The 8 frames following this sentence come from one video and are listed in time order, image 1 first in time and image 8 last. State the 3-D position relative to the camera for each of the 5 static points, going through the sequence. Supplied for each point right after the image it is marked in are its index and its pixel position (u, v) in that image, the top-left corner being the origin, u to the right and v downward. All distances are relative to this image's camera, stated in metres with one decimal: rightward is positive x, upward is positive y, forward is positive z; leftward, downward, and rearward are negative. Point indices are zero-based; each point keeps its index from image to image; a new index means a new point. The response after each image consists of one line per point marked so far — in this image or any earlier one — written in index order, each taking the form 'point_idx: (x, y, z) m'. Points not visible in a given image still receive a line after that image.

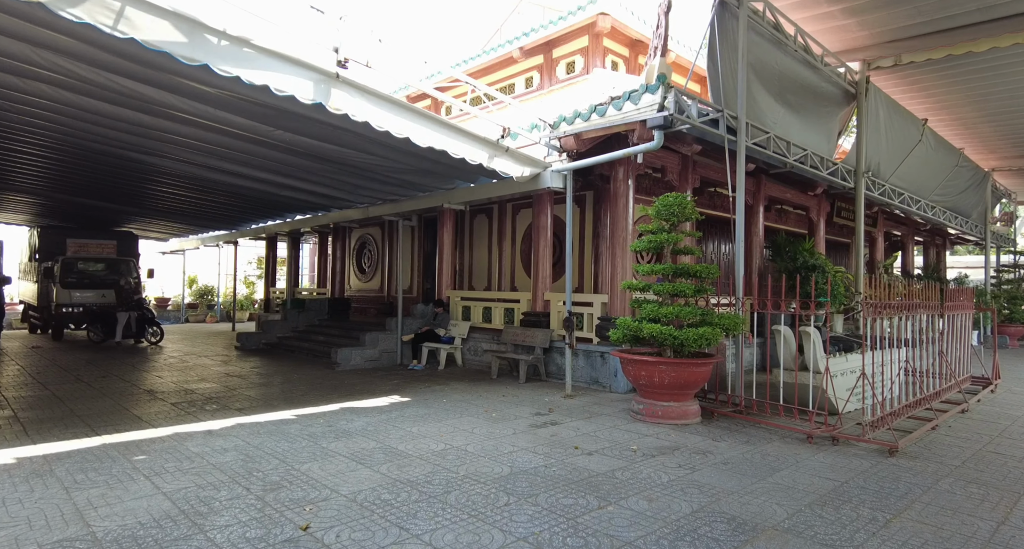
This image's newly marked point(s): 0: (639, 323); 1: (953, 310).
0: (+1.3, -0.5, +5.7) m
1: (+5.7, -0.5, +7.6) m
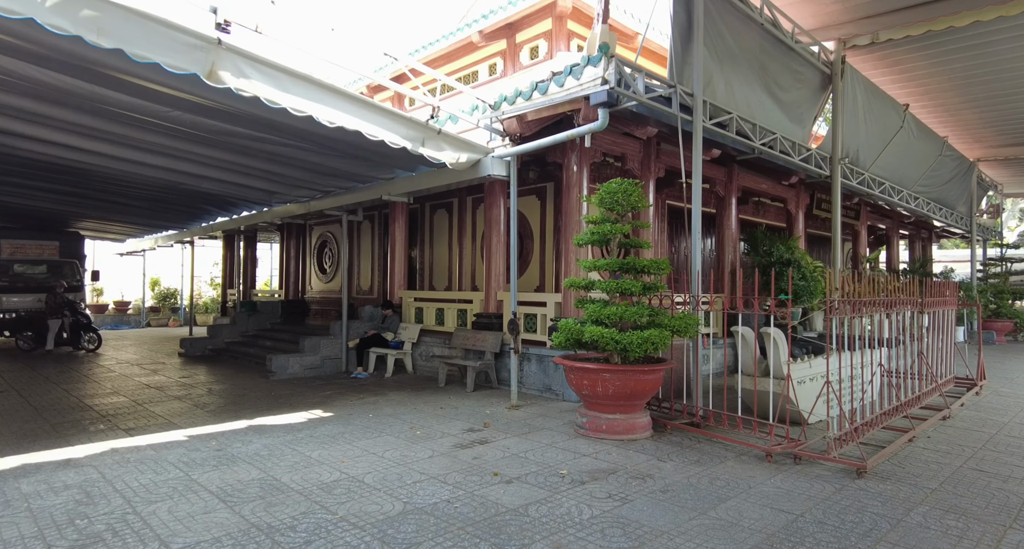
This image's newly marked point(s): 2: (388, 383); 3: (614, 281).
0: (+0.6, -0.4, +5.1) m
1: (+5.0, -0.4, +7.0) m
2: (-1.6, -1.4, +7.8) m
3: (+0.9, -0.1, +5.1) m
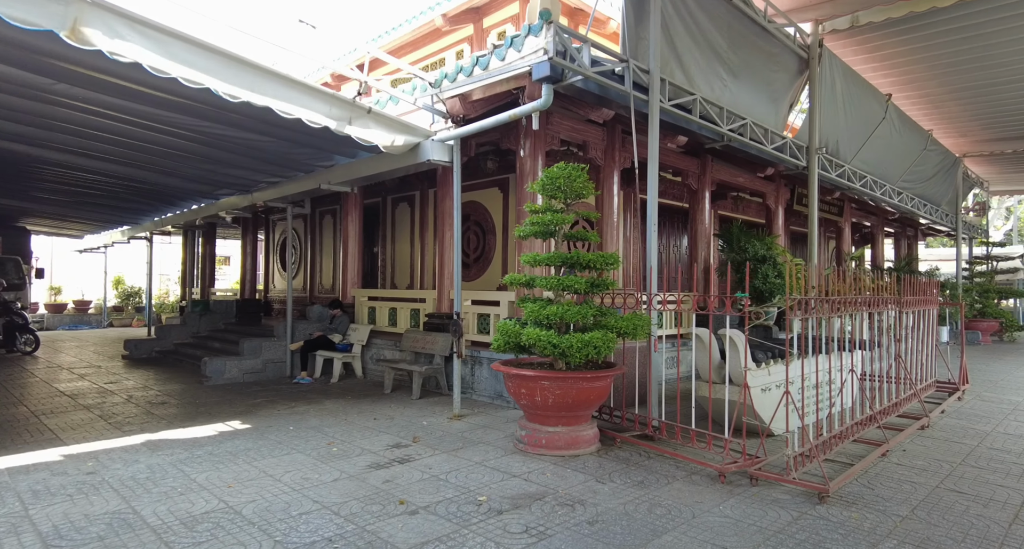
0: (+0.1, -0.4, +4.5) m
1: (+4.4, -0.3, +6.5) m
2: (-2.2, -1.4, +7.3) m
3: (+0.3, 0.0, +4.6) m
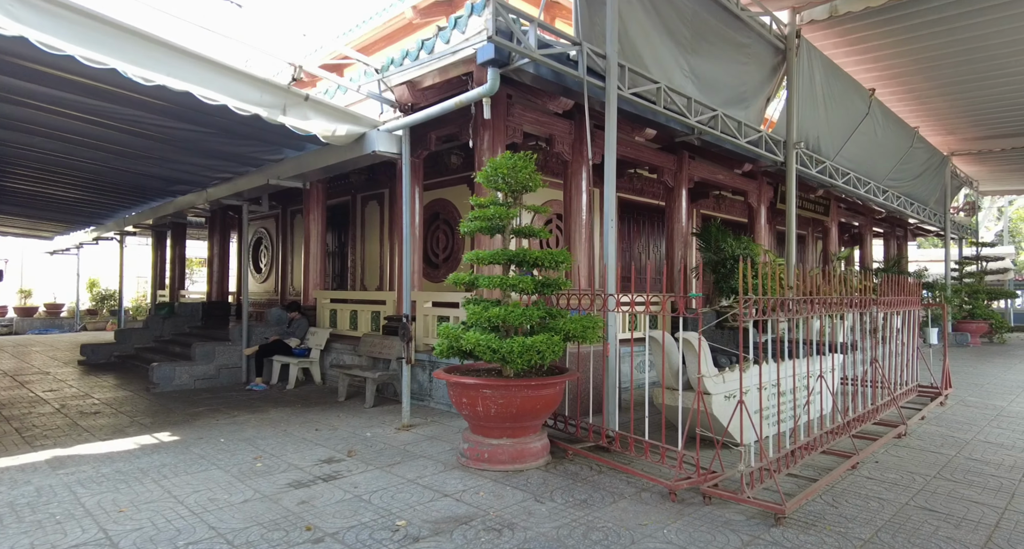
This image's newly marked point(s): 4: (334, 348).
0: (-0.3, -0.4, +4.2) m
1: (+4.0, -0.3, +6.2) m
2: (-2.7, -1.4, +6.9) m
3: (-0.1, 0.0, +4.2) m
4: (-2.3, -1.0, +7.7) m
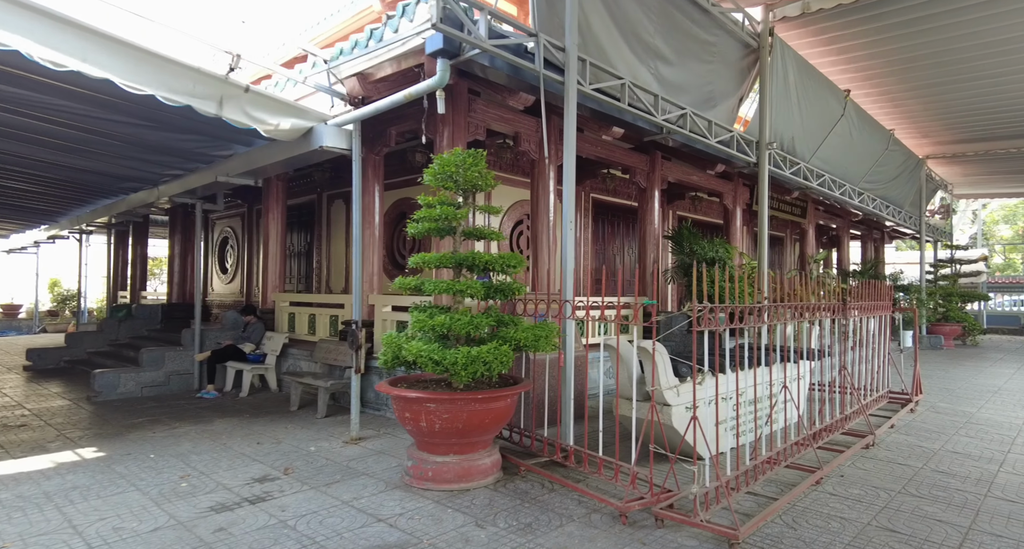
0: (-0.7, -0.4, +3.9) m
1: (+3.6, -0.4, +6.1) m
2: (-3.1, -1.4, +6.5) m
3: (-0.4, -0.1, +3.9) m
4: (-2.8, -1.0, +7.4) m
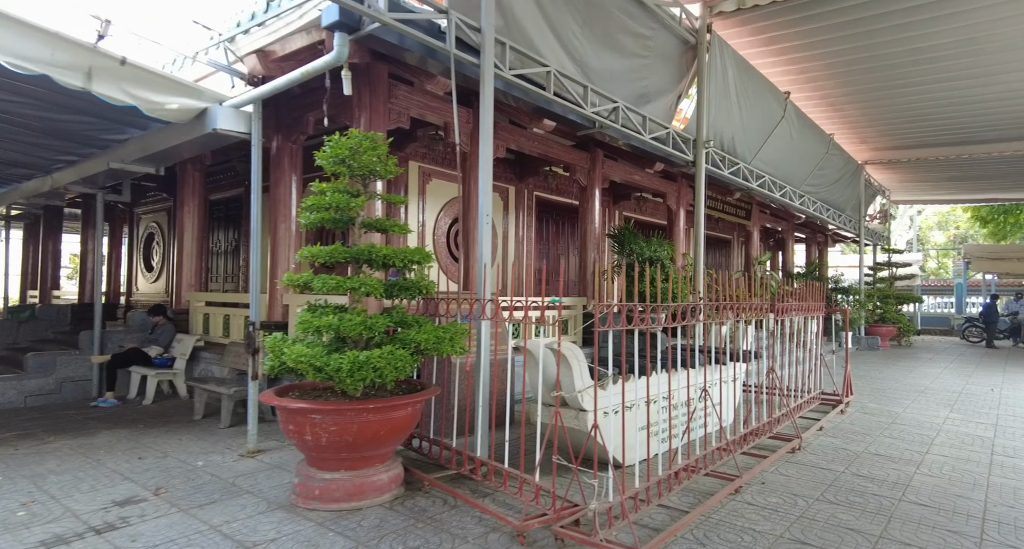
0: (-1.3, -0.4, +3.5) m
1: (+2.9, -0.4, +5.9) m
2: (-3.9, -1.4, +6.0) m
3: (-1.0, 0.0, +3.6) m
4: (-3.6, -0.9, +6.8) m
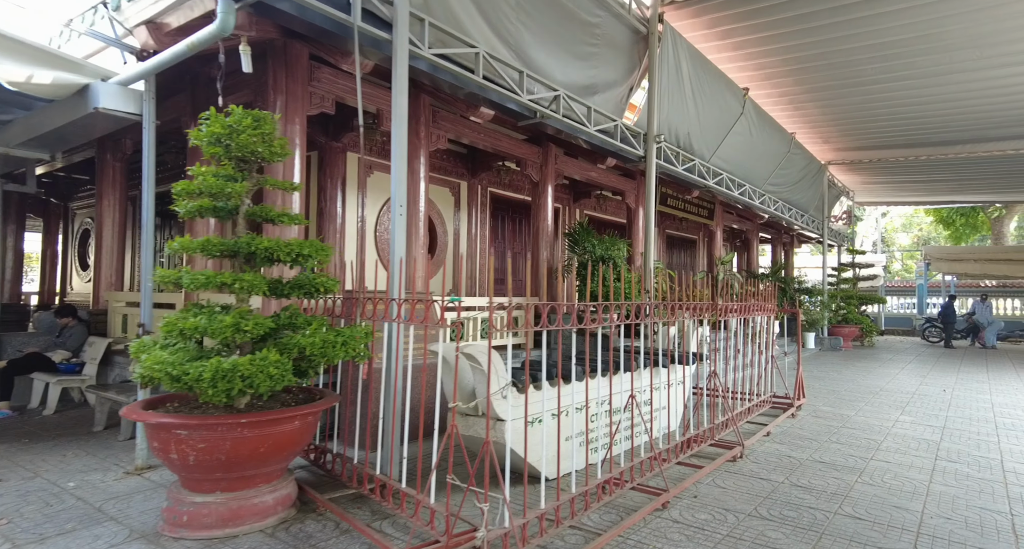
0: (-1.8, -0.4, +3.1) m
1: (+2.2, -0.4, +5.7) m
2: (-4.5, -1.4, +5.5) m
3: (-1.6, 0.0, +3.2) m
4: (-4.2, -0.9, +6.3) m
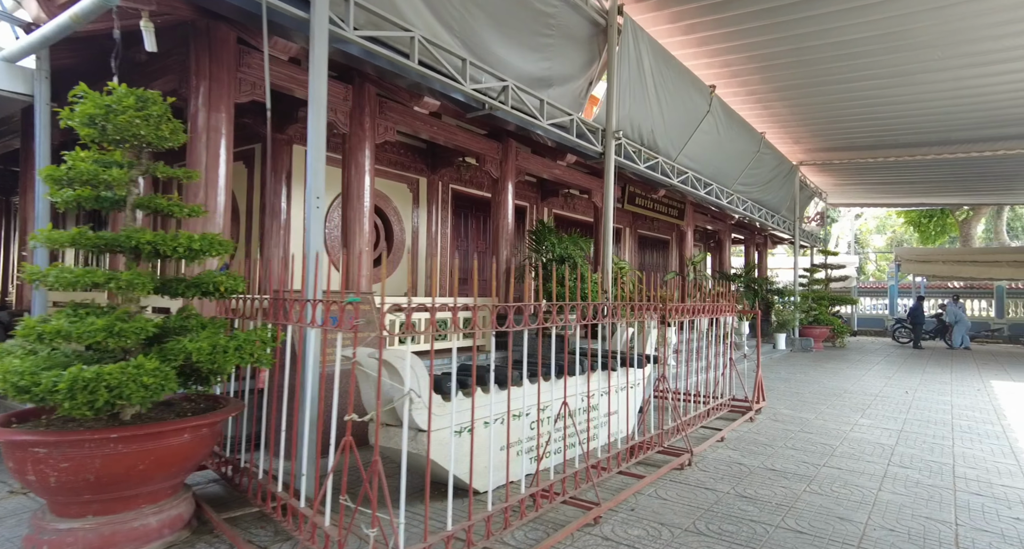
0: (-2.2, -0.3, +2.7) m
1: (+1.7, -0.4, +5.5) m
2: (-5.0, -1.4, +5.1) m
3: (-2.0, 0.0, +2.8) m
4: (-4.8, -0.9, +5.9) m
